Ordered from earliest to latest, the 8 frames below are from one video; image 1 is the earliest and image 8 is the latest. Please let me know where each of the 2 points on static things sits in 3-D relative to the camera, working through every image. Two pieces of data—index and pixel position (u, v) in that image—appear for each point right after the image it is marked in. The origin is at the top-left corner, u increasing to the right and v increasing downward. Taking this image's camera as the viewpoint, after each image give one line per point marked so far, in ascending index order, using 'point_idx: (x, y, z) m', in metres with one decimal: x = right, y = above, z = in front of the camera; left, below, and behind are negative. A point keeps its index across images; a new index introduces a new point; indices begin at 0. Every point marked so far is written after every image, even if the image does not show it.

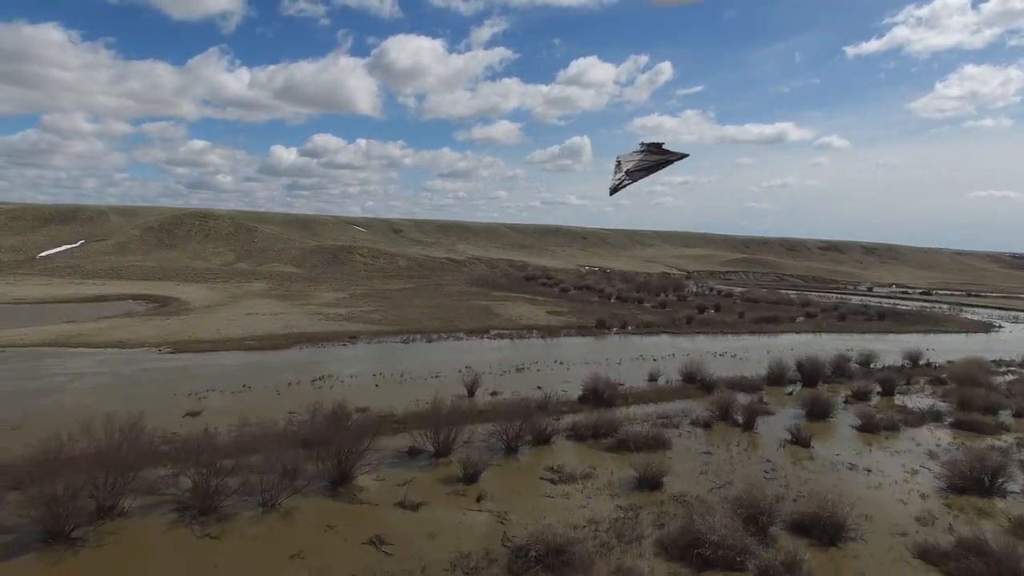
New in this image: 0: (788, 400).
0: (+7.1, -2.9, +16.9) m
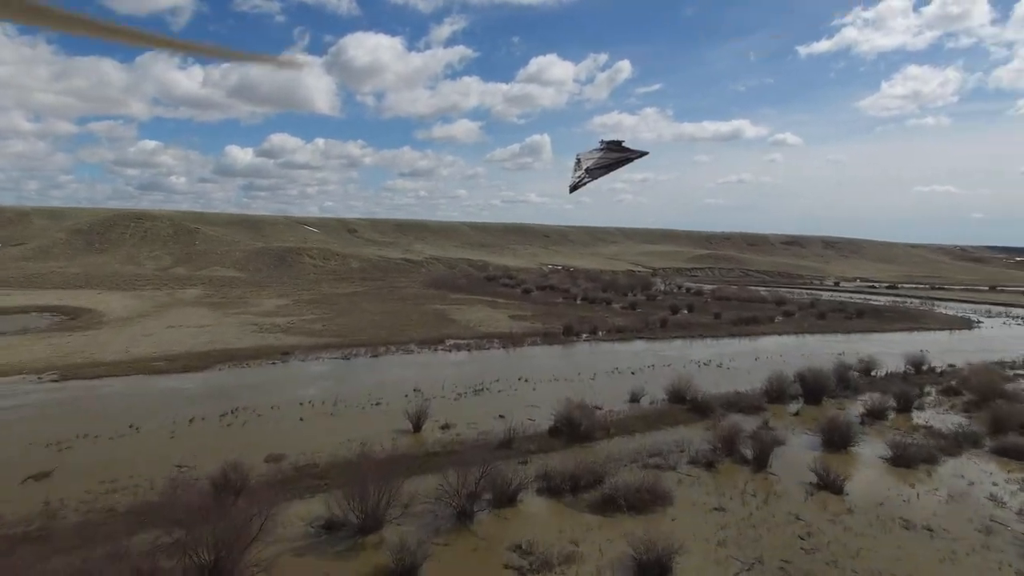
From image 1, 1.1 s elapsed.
0: (+6.2, -3.0, +14.3) m
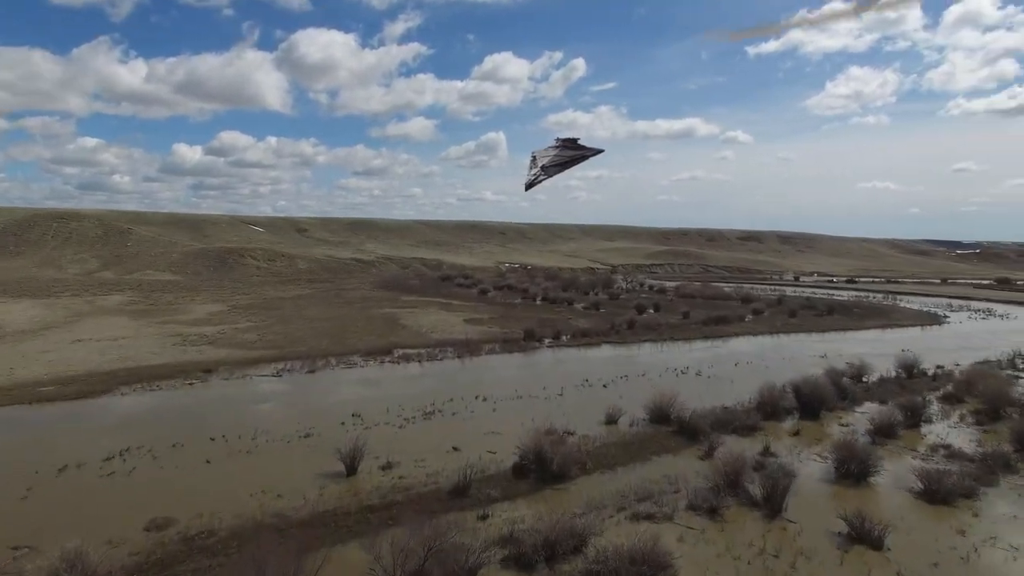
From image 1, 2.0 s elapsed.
0: (+5.4, -3.0, +12.3) m
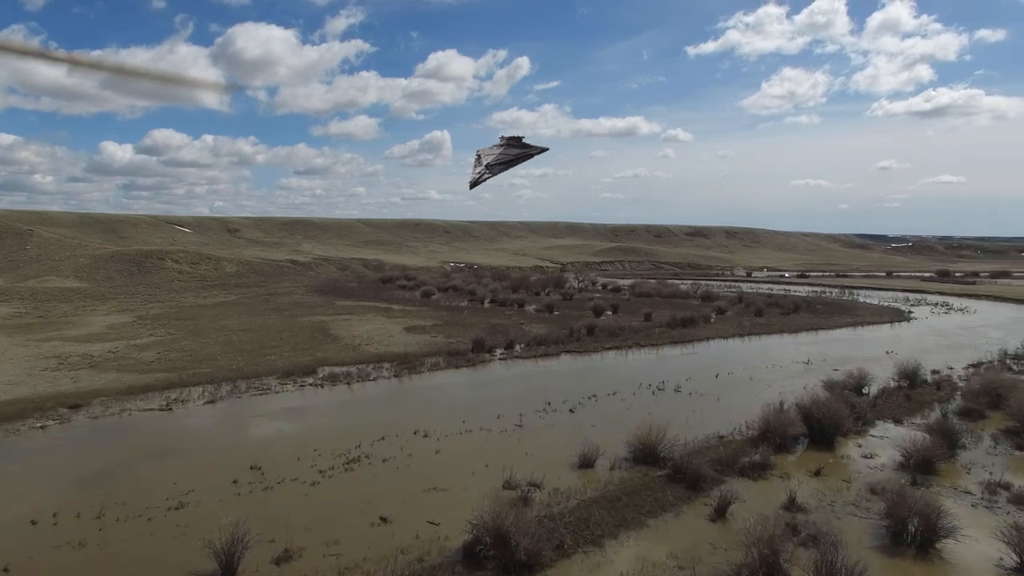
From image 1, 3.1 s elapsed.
0: (+4.7, -3.1, +9.6) m
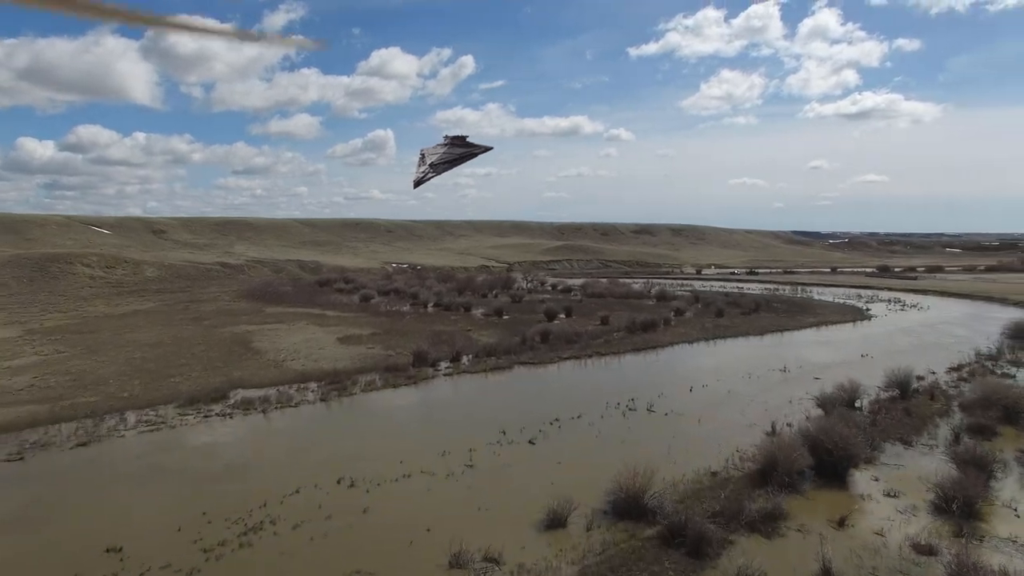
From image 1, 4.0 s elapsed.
0: (+4.1, -3.2, +7.5) m
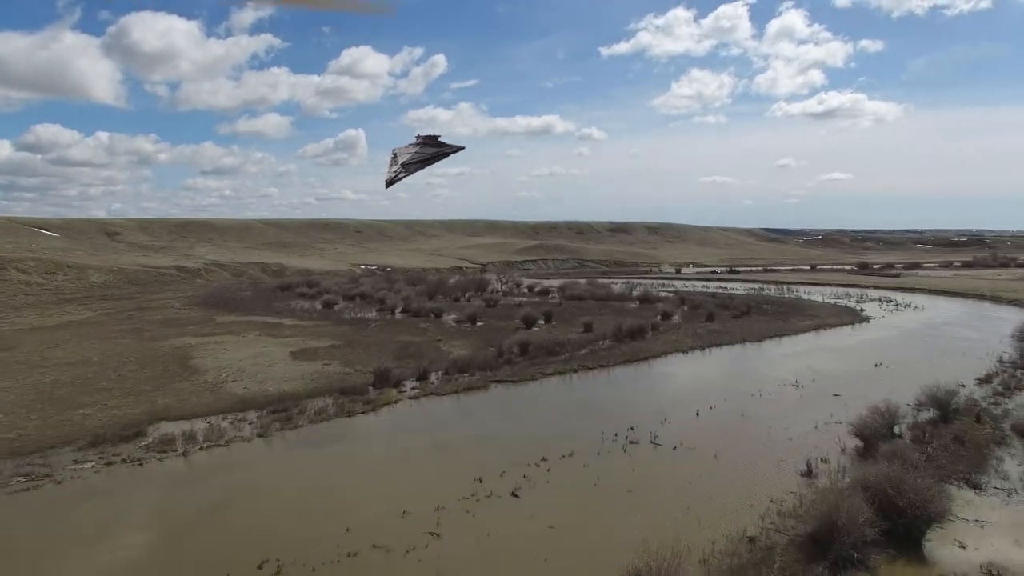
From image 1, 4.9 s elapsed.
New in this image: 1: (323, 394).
0: (+4.0, -3.3, +5.2) m
1: (-4.7, -2.6, +16.3) m
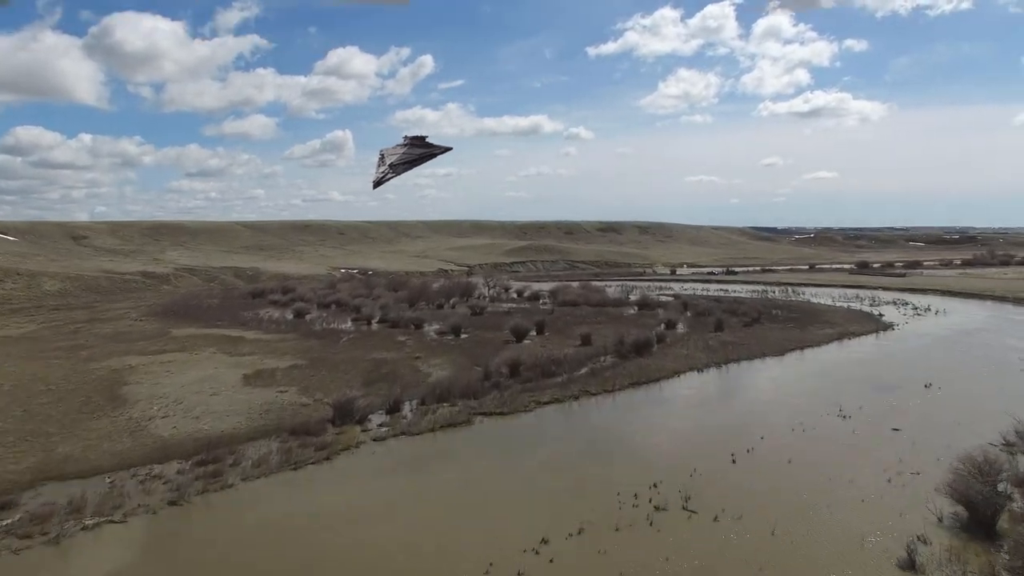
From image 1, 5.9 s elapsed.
0: (+4.0, -3.6, +2.3) m
1: (-4.9, -2.9, +13.3) m
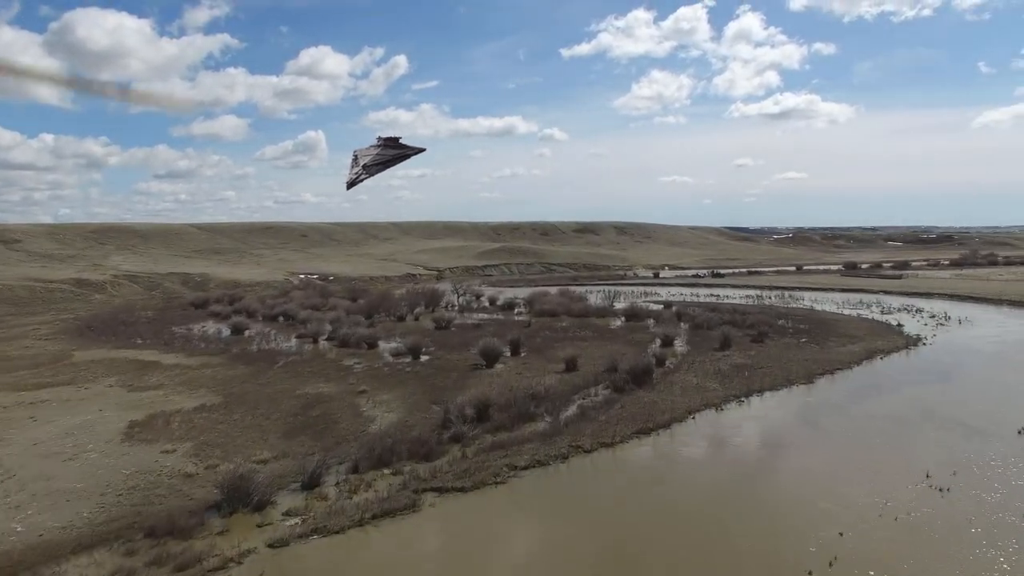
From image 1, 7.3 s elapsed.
0: (+3.9, -3.9, -1.8) m
1: (-5.4, -3.3, +8.9) m
